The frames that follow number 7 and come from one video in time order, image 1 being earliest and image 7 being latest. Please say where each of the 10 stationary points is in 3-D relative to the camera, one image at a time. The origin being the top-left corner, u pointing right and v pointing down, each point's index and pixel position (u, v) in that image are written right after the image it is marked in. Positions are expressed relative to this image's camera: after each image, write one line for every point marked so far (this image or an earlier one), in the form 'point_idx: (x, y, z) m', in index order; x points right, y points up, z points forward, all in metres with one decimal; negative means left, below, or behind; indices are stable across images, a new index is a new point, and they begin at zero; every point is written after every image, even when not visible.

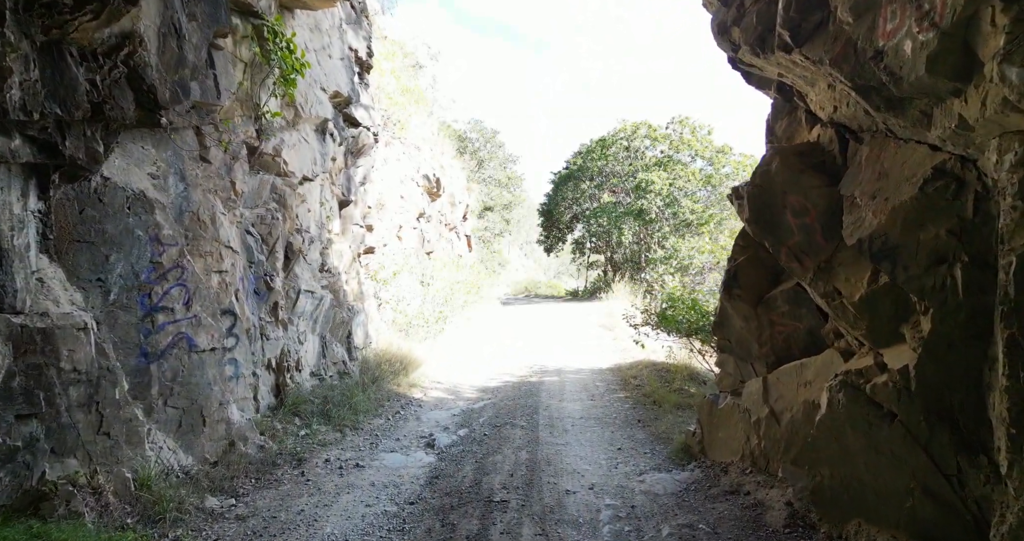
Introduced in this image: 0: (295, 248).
0: (-2.6, +0.3, +7.8) m
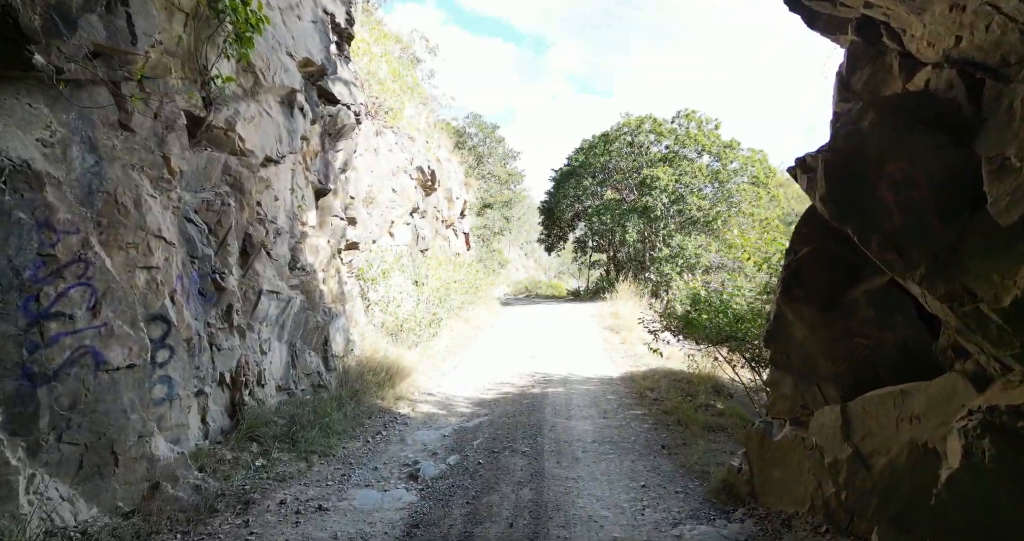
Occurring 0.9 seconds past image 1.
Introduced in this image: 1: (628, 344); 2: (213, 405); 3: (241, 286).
0: (-2.6, +0.3, +6.6) m
1: (+2.7, -1.7, +15.3) m
2: (-2.7, -1.2, +6.0) m
3: (-2.6, -0.1, +6.4) m
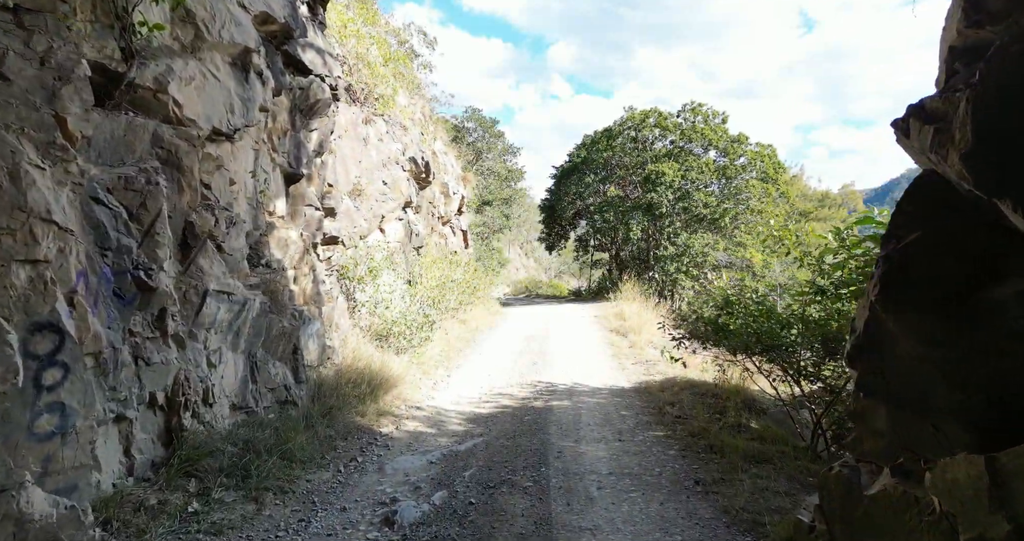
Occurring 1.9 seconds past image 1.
0: (-2.6, +0.3, +5.5) m
1: (+2.7, -1.7, +14.2) m
2: (-2.7, -1.2, +4.8) m
3: (-2.6, -0.1, +5.2) m
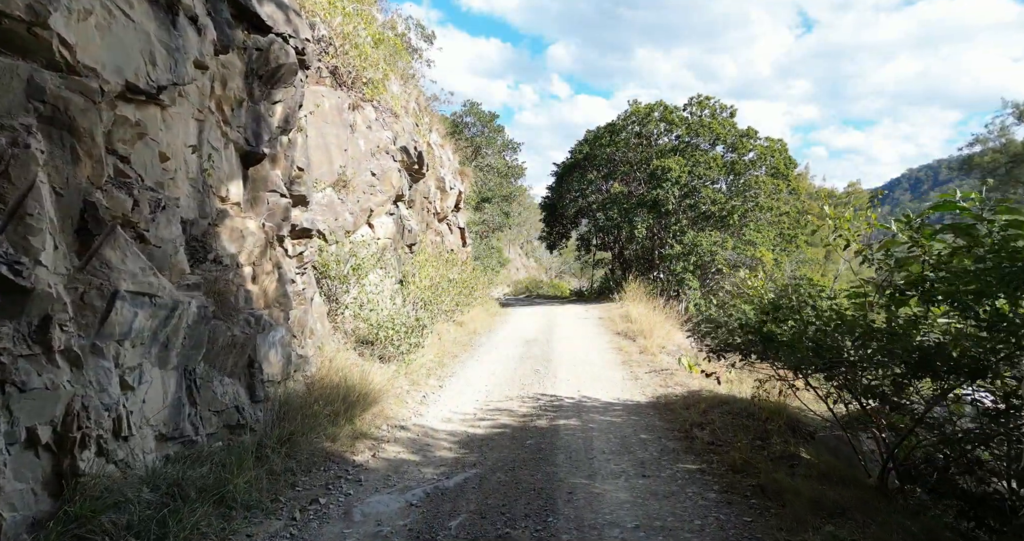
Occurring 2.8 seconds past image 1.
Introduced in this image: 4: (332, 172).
0: (-2.6, +0.4, +4.3) m
1: (+2.7, -1.7, +12.9) m
2: (-2.7, -1.1, +3.6) m
3: (-2.6, -0.1, +4.0) m
4: (-3.5, +1.9, +13.0) m
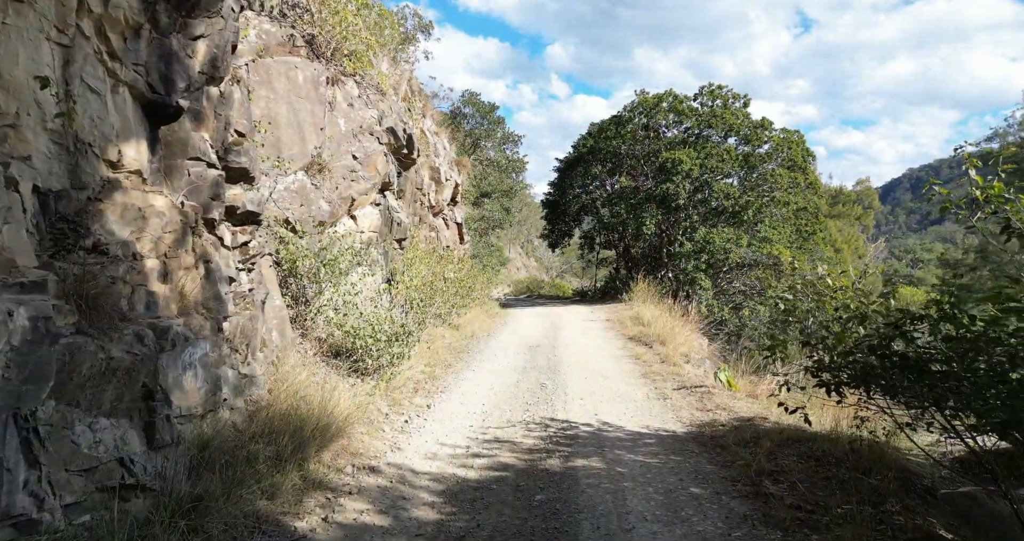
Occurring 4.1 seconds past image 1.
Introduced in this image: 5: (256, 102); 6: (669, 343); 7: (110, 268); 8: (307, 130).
0: (-2.6, +0.4, +2.5) m
1: (+2.7, -1.6, +11.2) m
2: (-2.7, -1.1, +1.8) m
3: (-2.6, 0.0, +2.2) m
4: (-3.5, +2.0, +11.2) m
5: (-4.1, +2.7, +10.6) m
6: (+3.2, -1.5, +13.5) m
7: (-2.5, 0.0, +4.2) m
8: (-3.5, +2.4, +11.4) m
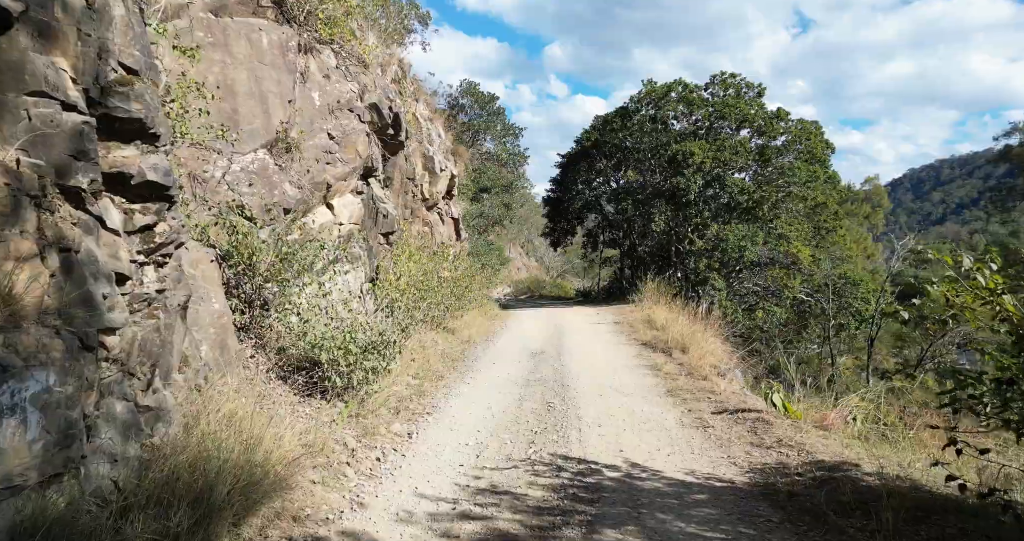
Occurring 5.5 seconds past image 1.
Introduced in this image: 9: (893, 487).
0: (-2.6, +0.4, +0.8) m
1: (+2.7, -1.6, +9.4) m
2: (-2.7, -1.1, +0.1) m
3: (-2.6, 0.0, +0.5) m
4: (-3.5, +2.0, +9.5) m
5: (-4.1, +2.7, +8.9) m
6: (+3.2, -1.4, +11.8) m
7: (-2.5, +0.1, +2.5) m
8: (-3.5, +2.5, +9.7) m
9: (+2.4, -1.4, +4.2) m
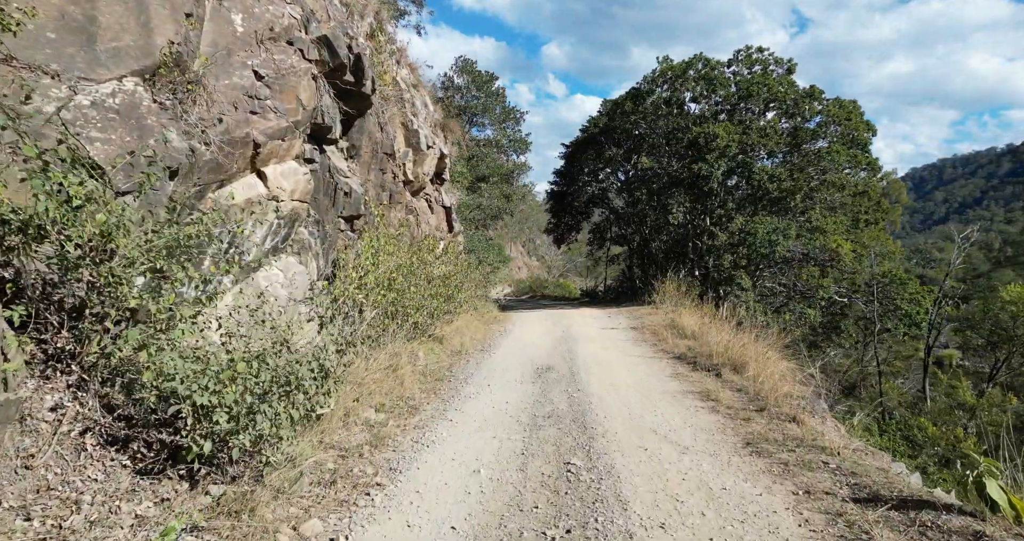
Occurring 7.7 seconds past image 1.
0: (-2.6, +0.5, -2.4) m
1: (+2.7, -1.5, +6.3) m
2: (-2.7, -1.0, -3.1) m
3: (-2.6, +0.1, -2.6) m
4: (-3.5, +2.1, +6.3) m
5: (-4.1, +2.8, +5.7) m
6: (+3.2, -1.4, +8.6) m
7: (-2.5, +0.1, -0.7) m
8: (-3.5, +2.6, +6.5) m
9: (+2.4, -1.3, +1.0) m
